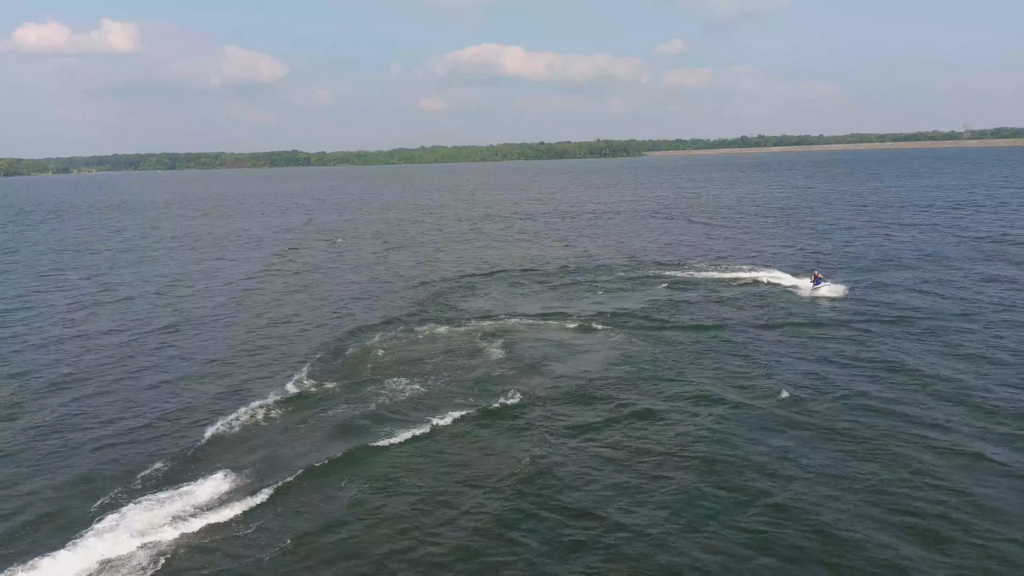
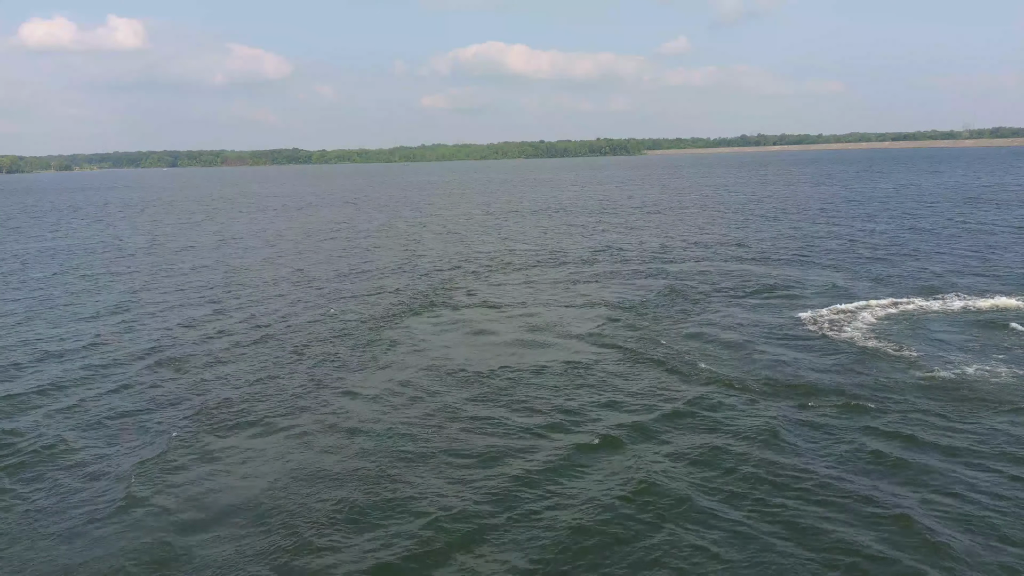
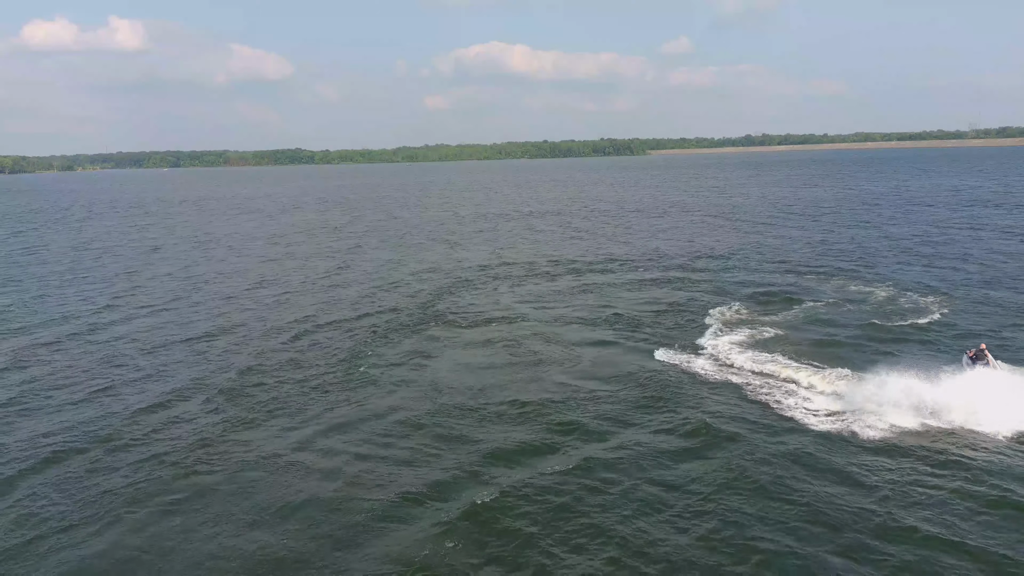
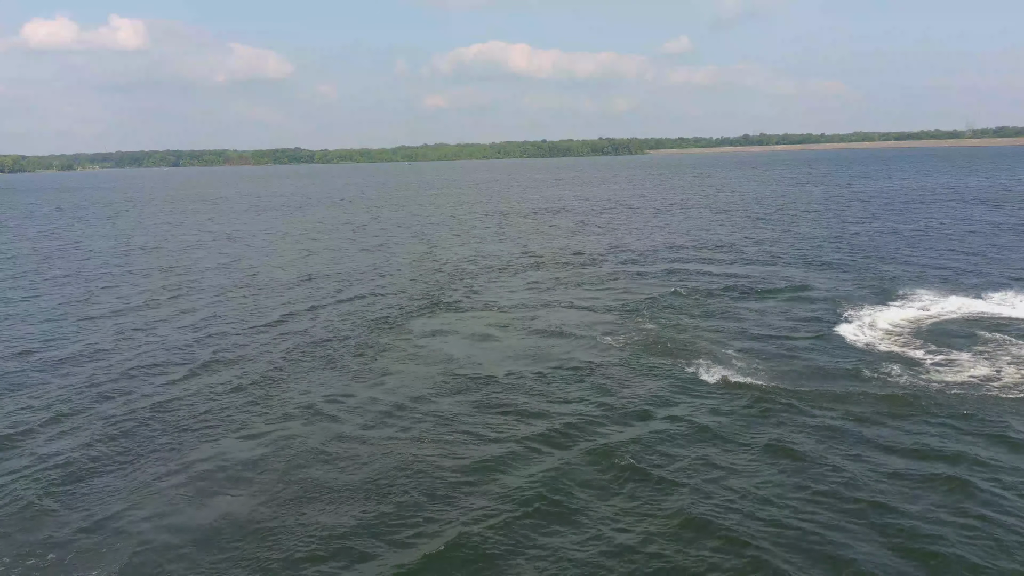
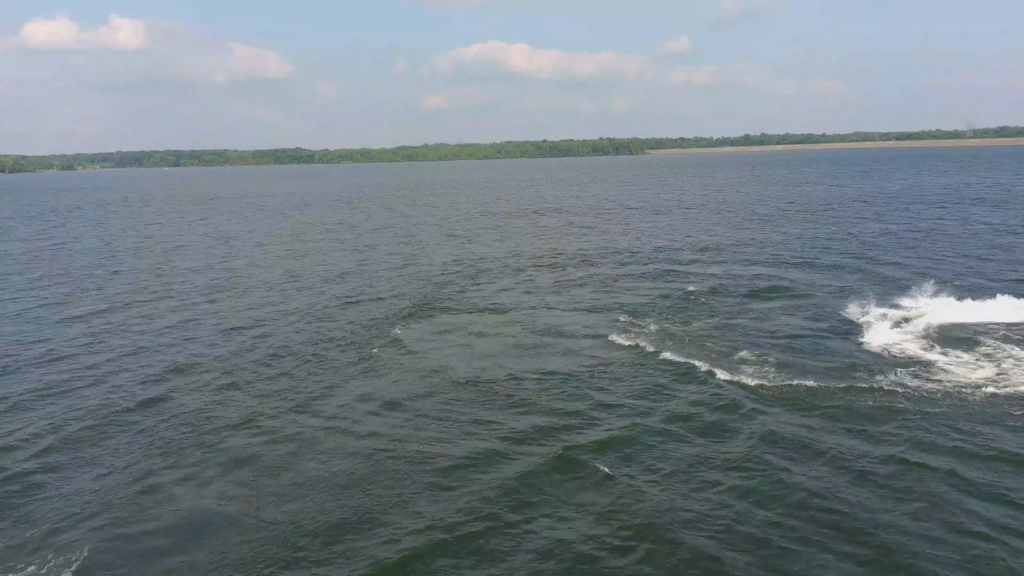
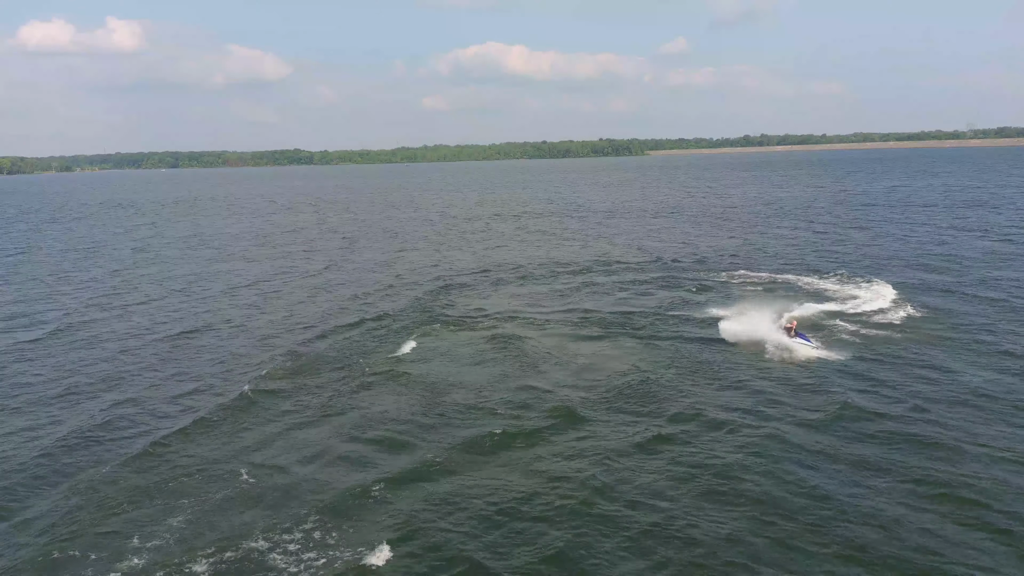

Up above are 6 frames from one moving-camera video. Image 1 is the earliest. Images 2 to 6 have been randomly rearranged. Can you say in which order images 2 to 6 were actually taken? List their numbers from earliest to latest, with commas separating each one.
6, 3, 5, 4, 2
